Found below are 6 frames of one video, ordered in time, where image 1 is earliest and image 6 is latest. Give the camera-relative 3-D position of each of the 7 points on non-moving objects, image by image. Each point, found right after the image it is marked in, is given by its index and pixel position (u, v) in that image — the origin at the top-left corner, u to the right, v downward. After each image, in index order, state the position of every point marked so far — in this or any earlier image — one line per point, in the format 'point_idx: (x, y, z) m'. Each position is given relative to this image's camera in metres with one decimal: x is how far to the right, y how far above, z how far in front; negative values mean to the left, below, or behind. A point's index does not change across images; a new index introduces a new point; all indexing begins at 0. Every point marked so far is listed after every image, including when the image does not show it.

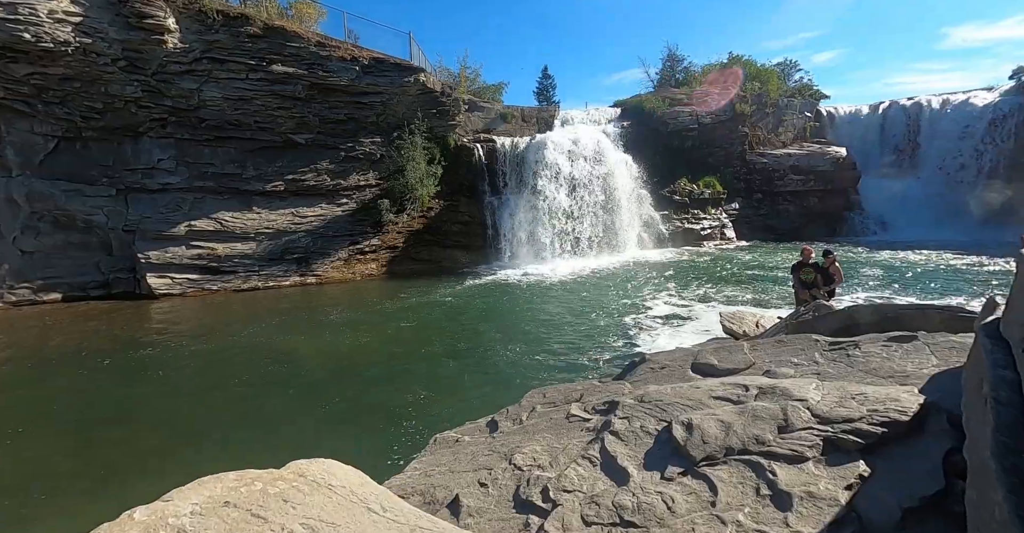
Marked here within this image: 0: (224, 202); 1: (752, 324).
0: (-8.8, +2.0, +13.8) m
1: (+4.0, -1.0, +7.6) m
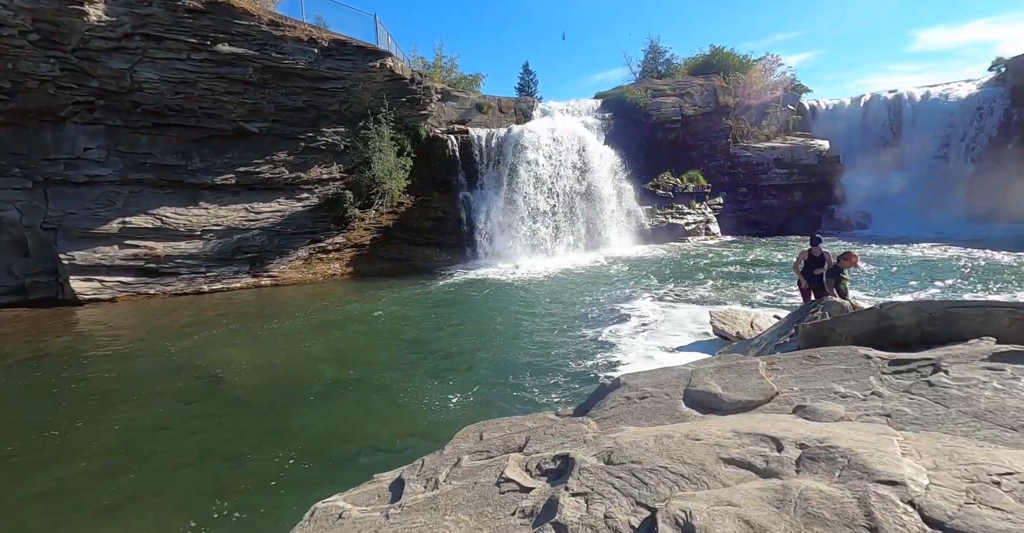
0: (-9.5, +1.9, +12.5) m
1: (+3.5, -0.9, +6.8) m
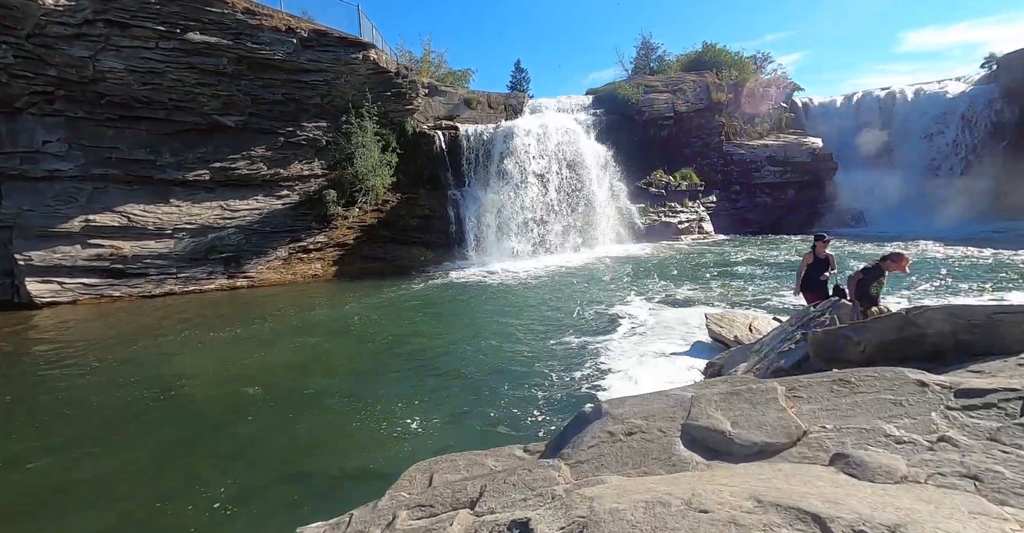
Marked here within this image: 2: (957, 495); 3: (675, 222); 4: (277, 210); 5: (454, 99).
0: (-9.9, +1.9, +11.8) m
1: (+3.2, -0.9, +6.3) m
2: (+1.1, -0.5, +1.1) m
3: (+7.0, +2.0, +19.5) m
4: (-7.1, +1.7, +13.6) m
5: (-2.5, +7.2, +19.5) m
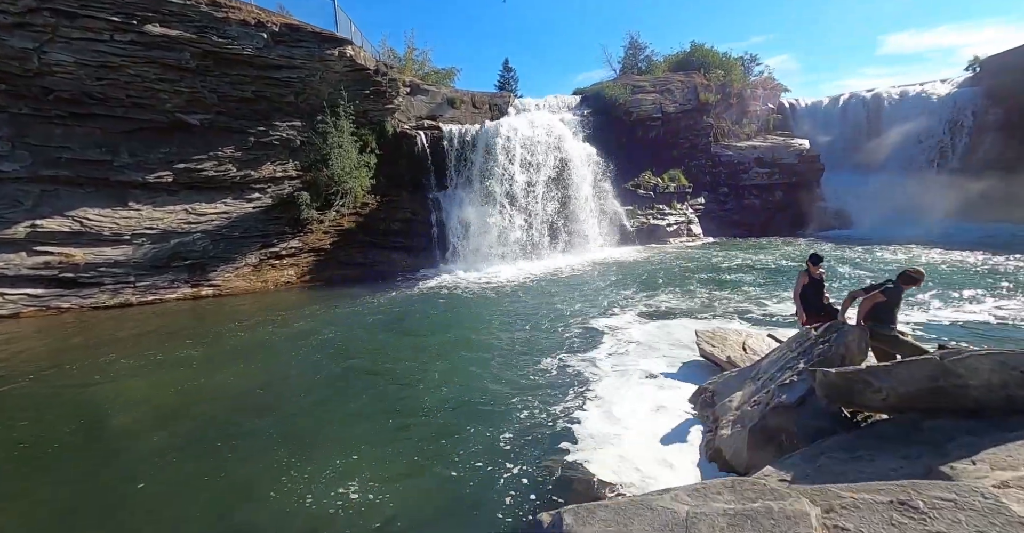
0: (-10.3, +1.7, +11.0) m
1: (+2.9, -1.1, +5.8) m
2: (+0.9, -0.7, +0.6) m
3: (+6.4, +1.8, +19.1) m
4: (-7.6, +1.5, +12.9) m
5: (-3.1, +7.0, +18.9) m
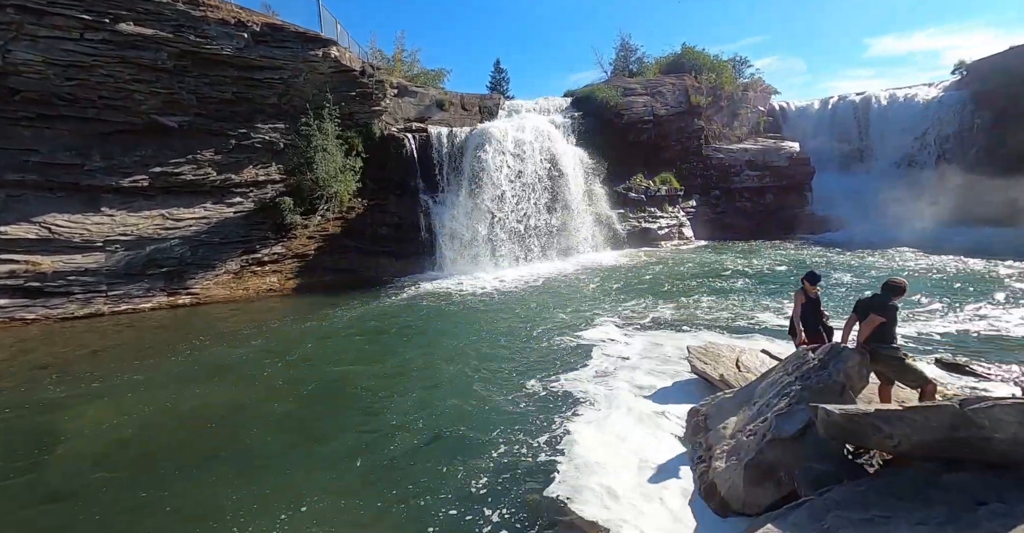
0: (-10.6, +1.5, +10.6) m
1: (+2.7, -1.2, +5.6) m
2: (+0.8, -0.9, +0.3) m
3: (+6.0, +1.6, +18.9) m
4: (-7.9, +1.3, +12.5) m
5: (-3.5, +6.8, +18.6) m
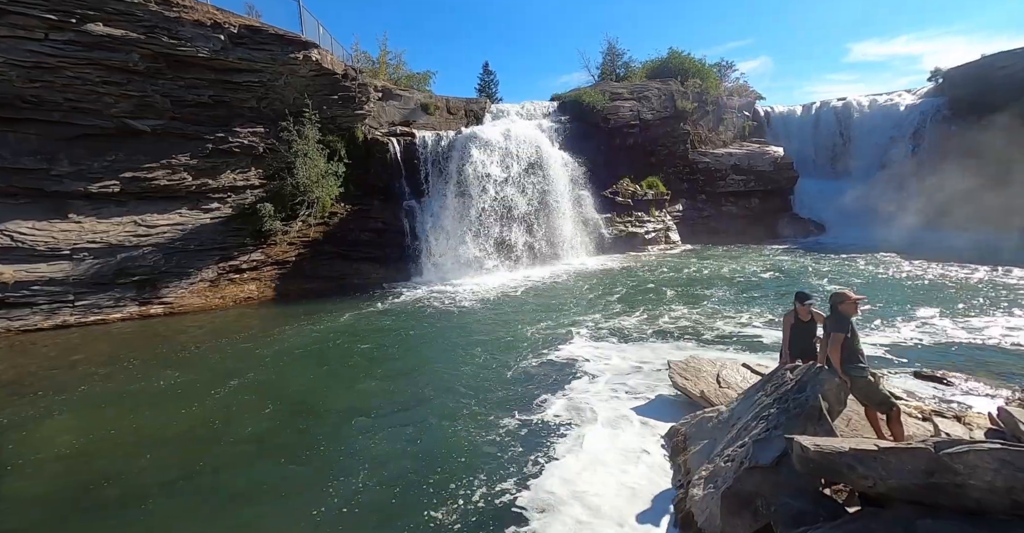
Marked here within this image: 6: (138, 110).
0: (-11.0, +1.3, +10.2) m
1: (+2.4, -1.4, +5.5) m
2: (+0.6, -1.1, +0.2) m
3: (+5.4, +1.4, +18.9) m
4: (-8.3, +1.1, +12.2) m
5: (-4.1, +6.6, +18.3) m
6: (-9.1, +3.8, +11.0) m
